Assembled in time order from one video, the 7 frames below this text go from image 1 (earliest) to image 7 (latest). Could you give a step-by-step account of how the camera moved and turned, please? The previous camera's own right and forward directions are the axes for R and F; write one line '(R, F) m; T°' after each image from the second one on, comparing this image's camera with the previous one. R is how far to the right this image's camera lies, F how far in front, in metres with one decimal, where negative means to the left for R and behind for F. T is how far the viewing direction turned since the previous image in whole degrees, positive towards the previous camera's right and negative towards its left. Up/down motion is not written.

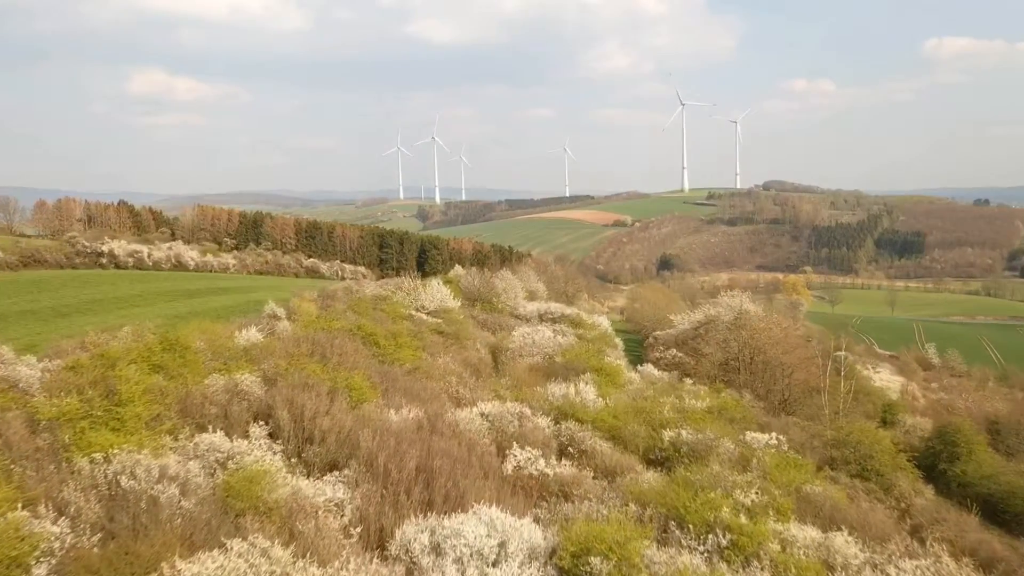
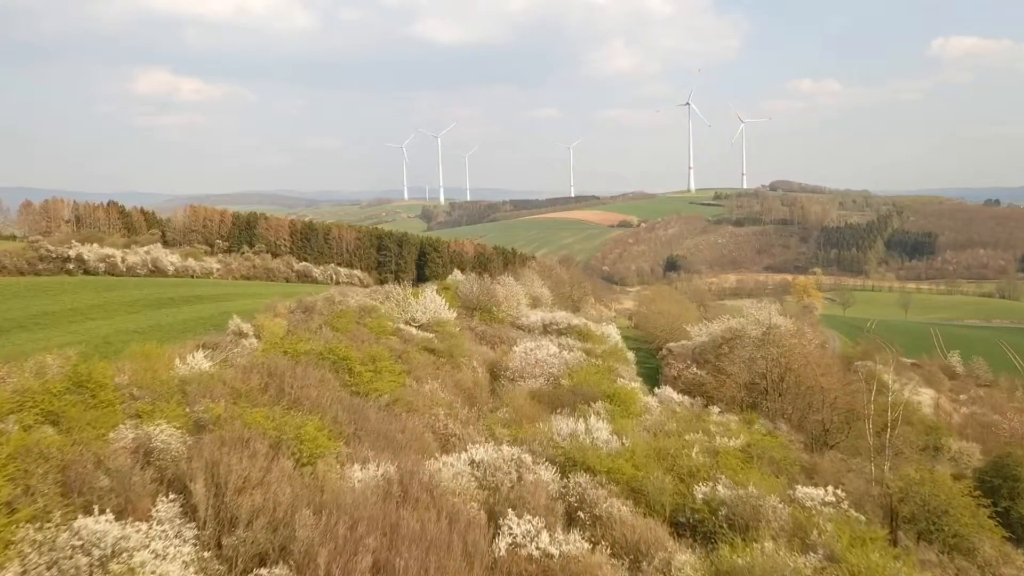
(+0.1, +3.2) m; 0°
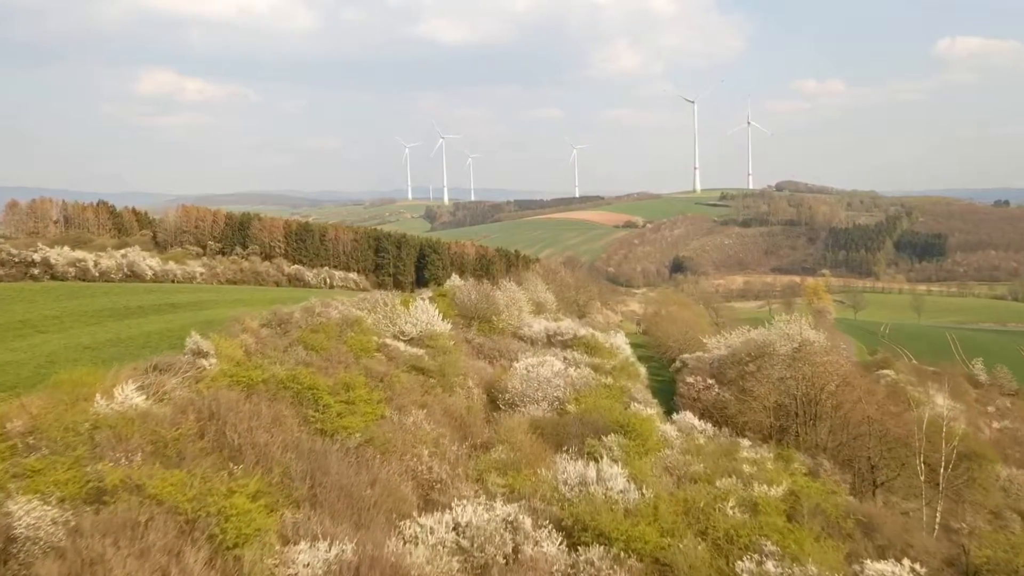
(+0.1, +2.9) m; 0°
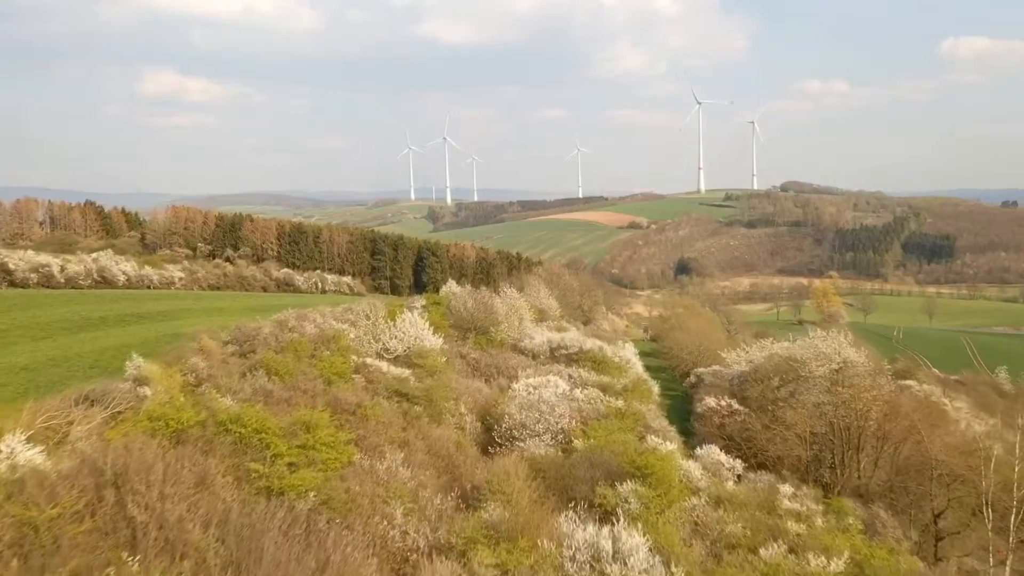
(+0.1, +2.9) m; 0°
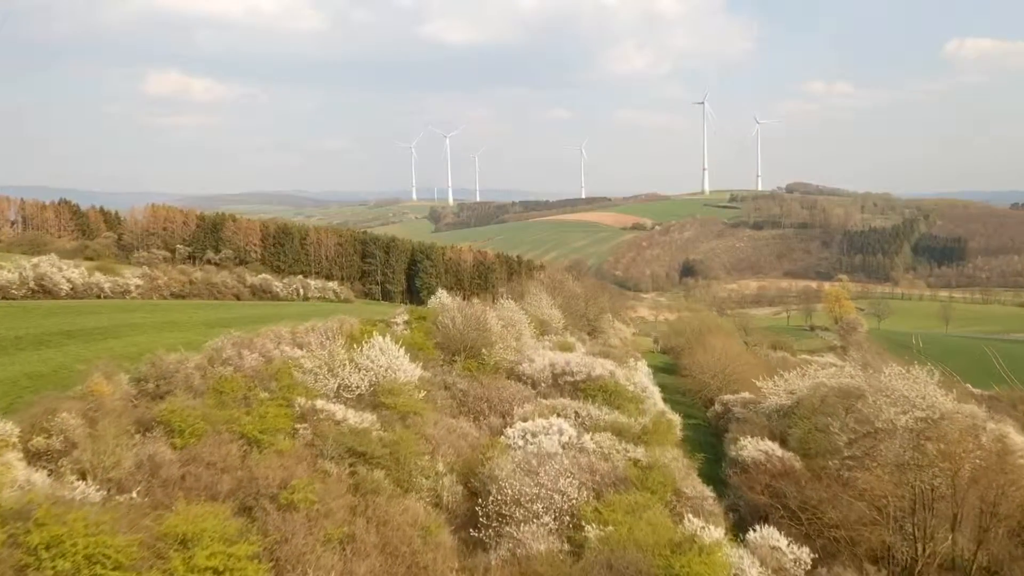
(+0.2, +4.6) m; 0°
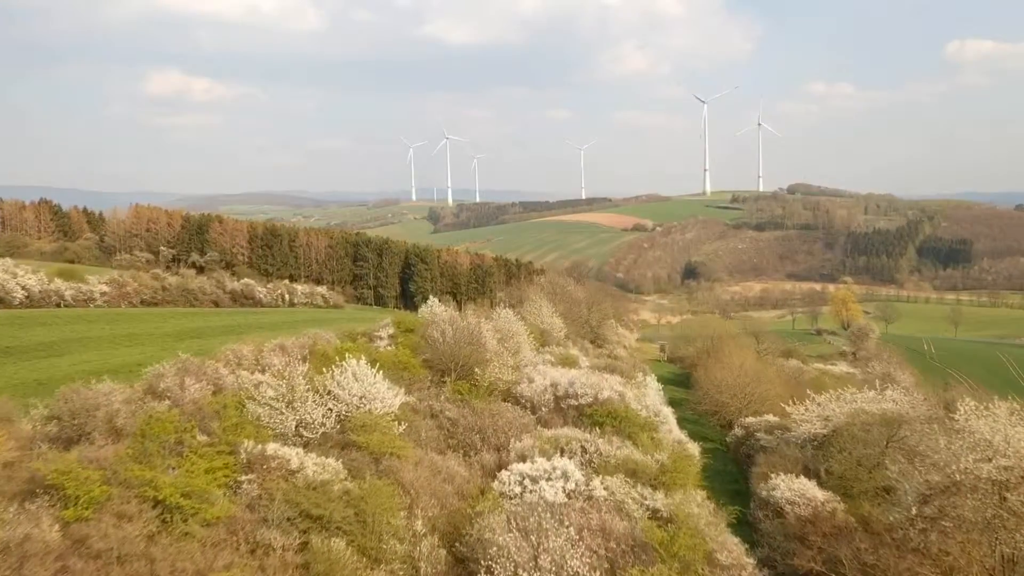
(+0.1, +2.9) m; 0°
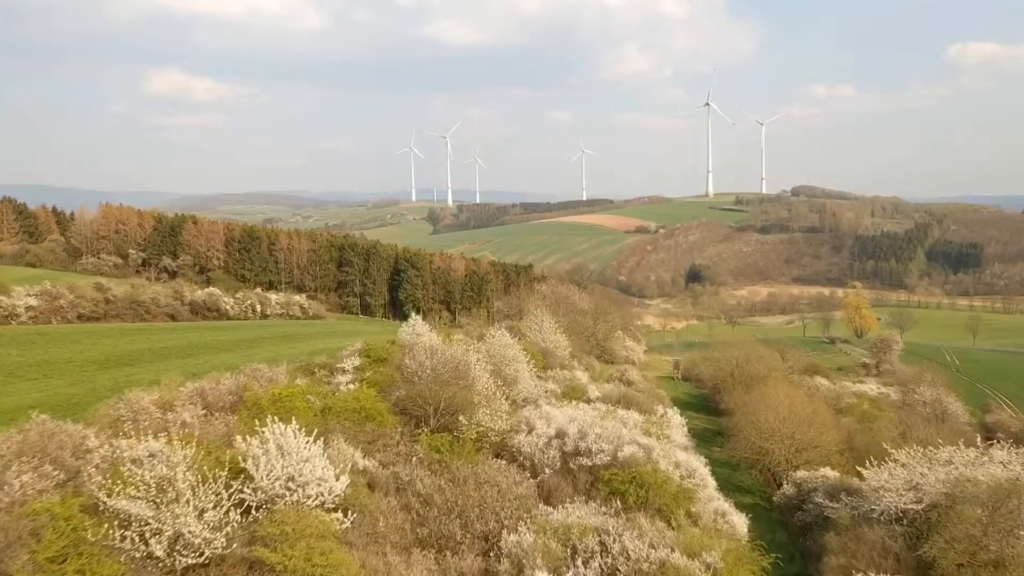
(+0.1, +5.1) m; 0°
